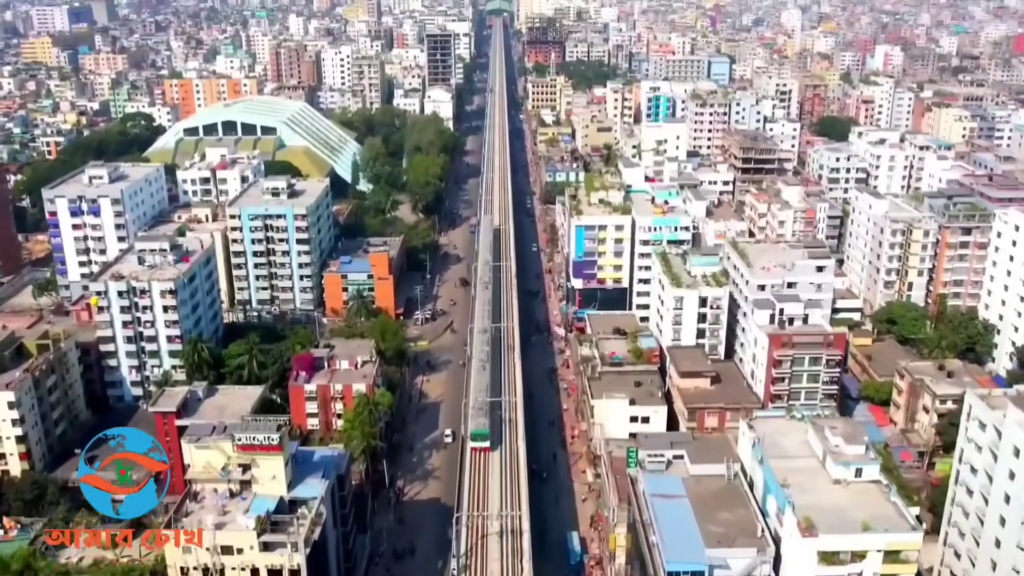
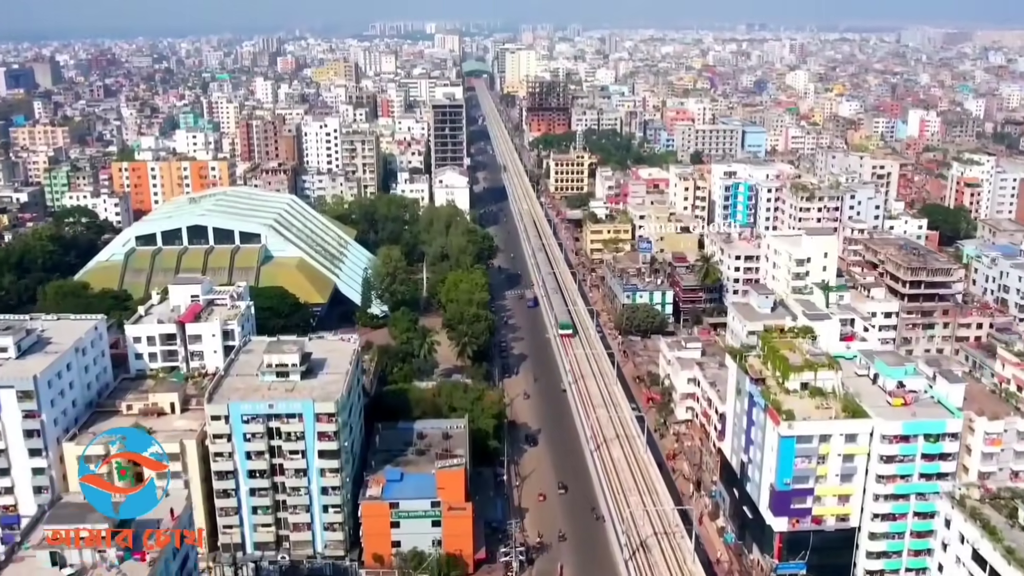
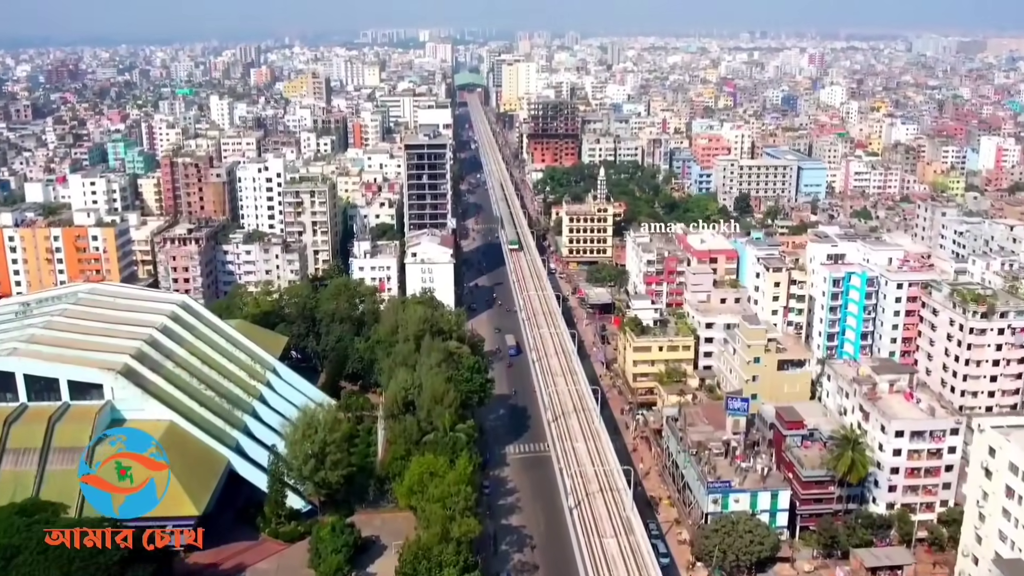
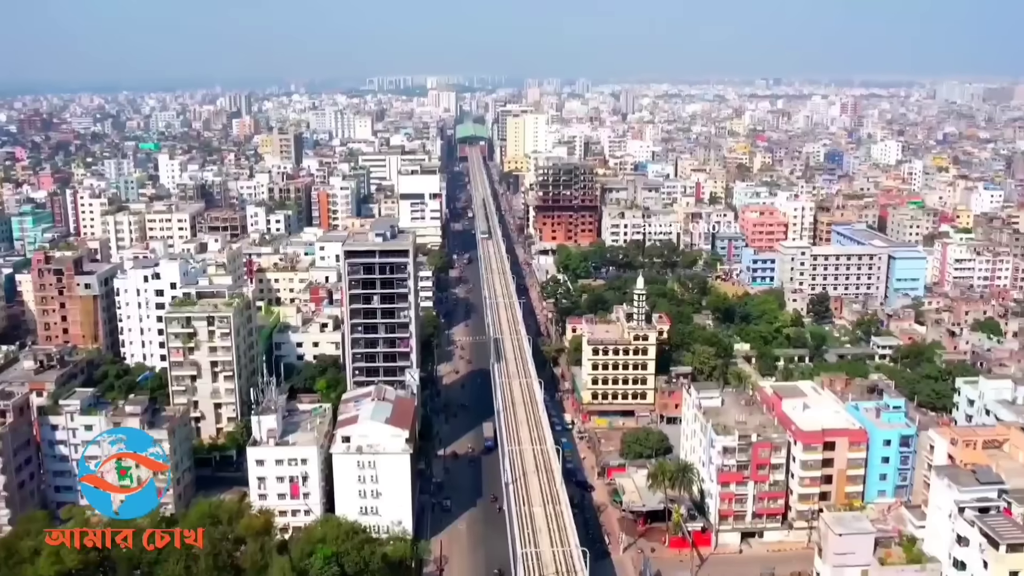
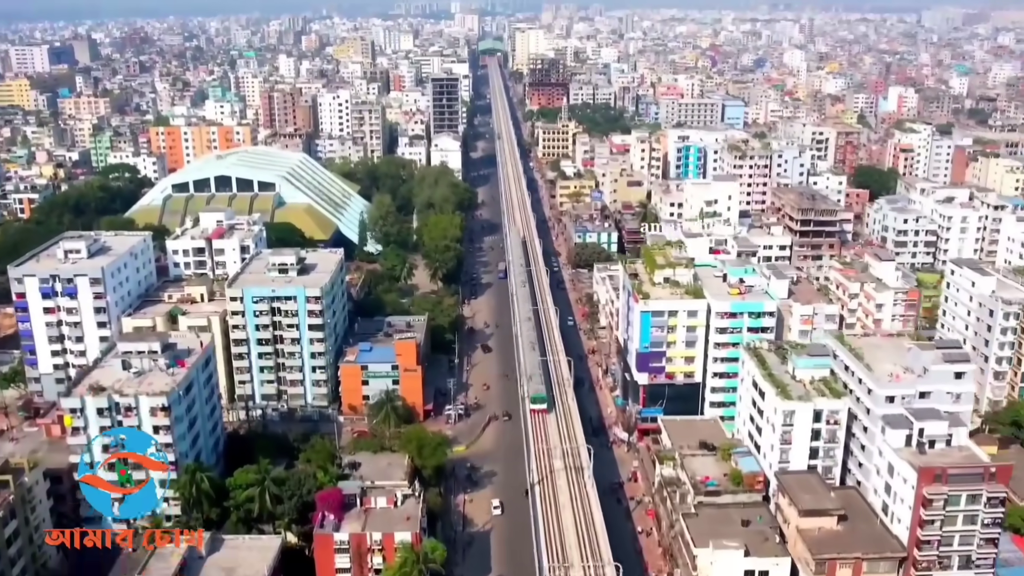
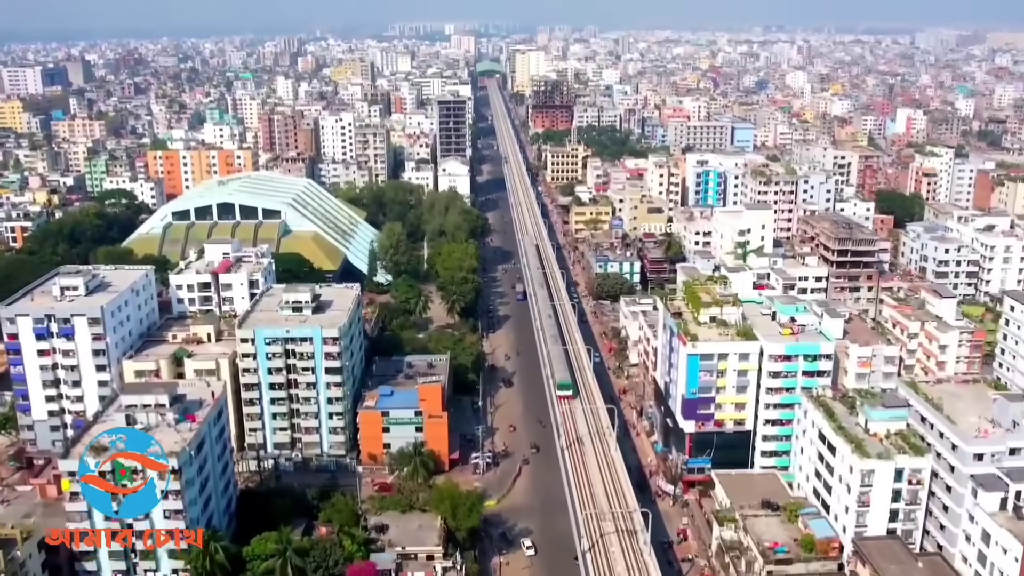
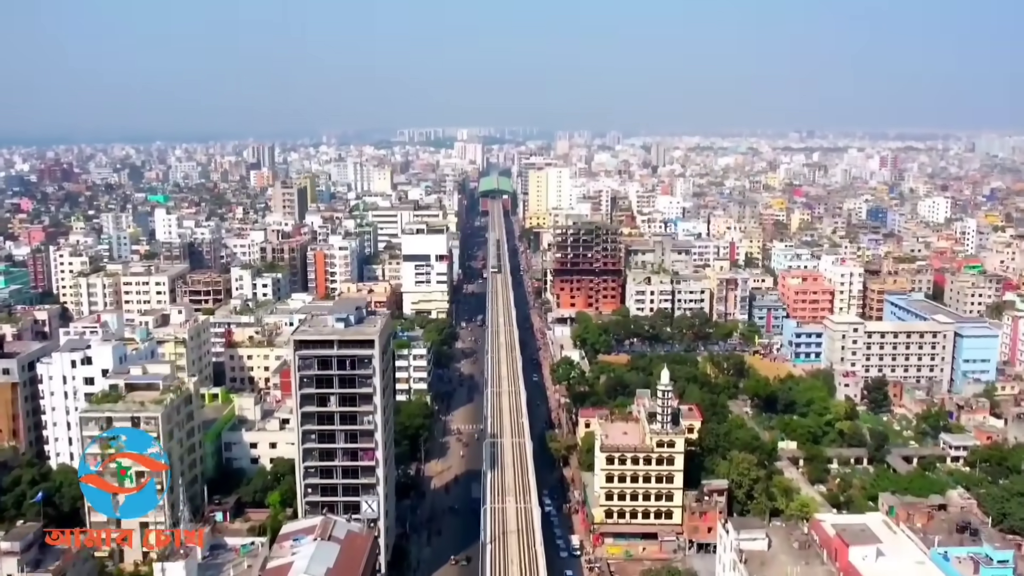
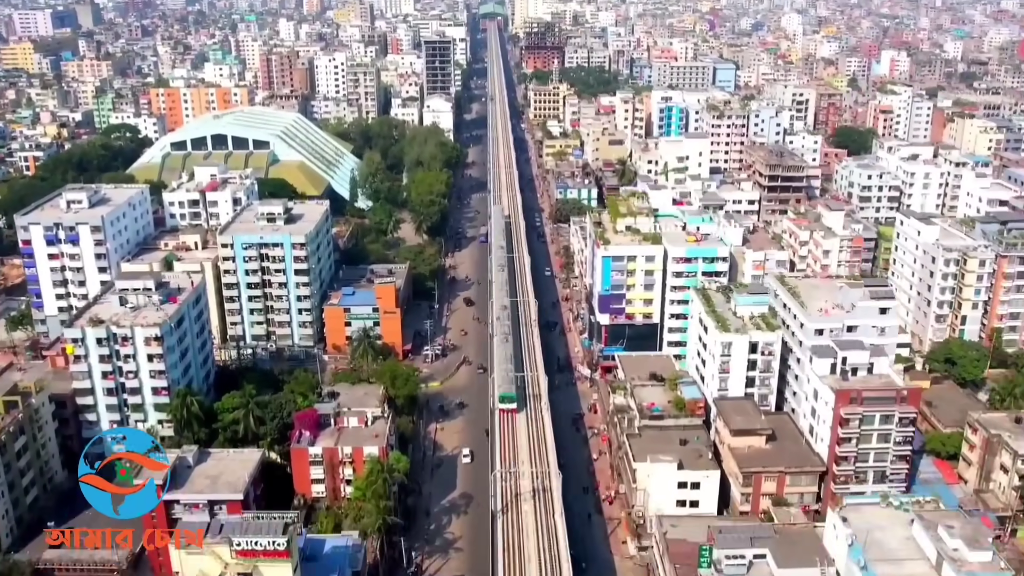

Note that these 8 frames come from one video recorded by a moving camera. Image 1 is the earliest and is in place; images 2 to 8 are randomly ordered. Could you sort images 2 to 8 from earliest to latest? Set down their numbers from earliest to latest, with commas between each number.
8, 5, 6, 2, 3, 4, 7
